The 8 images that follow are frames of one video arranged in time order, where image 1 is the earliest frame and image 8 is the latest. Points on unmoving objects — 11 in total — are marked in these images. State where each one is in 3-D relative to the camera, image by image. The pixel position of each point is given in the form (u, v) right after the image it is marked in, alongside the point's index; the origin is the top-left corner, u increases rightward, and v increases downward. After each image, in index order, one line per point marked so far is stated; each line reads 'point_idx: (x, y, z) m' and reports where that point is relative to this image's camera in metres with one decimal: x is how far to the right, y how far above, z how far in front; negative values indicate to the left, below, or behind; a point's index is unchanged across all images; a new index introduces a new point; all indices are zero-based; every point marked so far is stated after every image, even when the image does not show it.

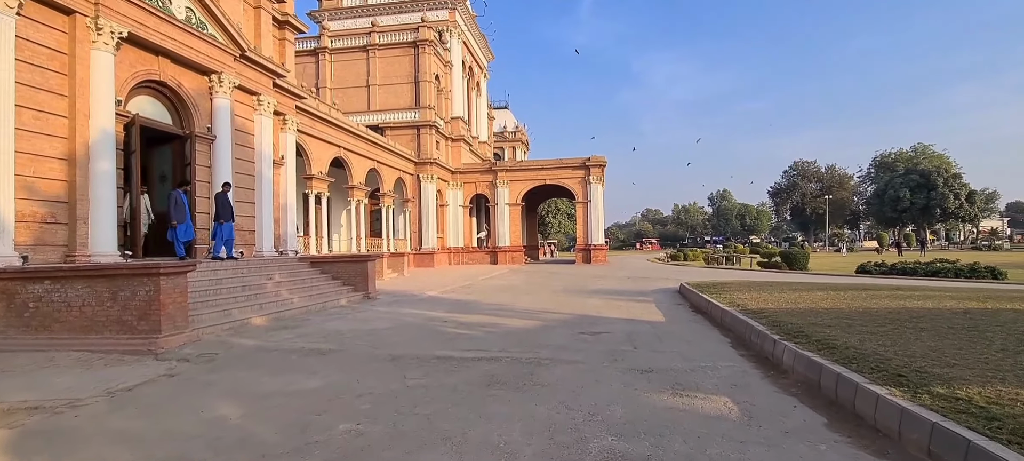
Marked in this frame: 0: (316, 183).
0: (-7.6, +1.8, +19.1) m
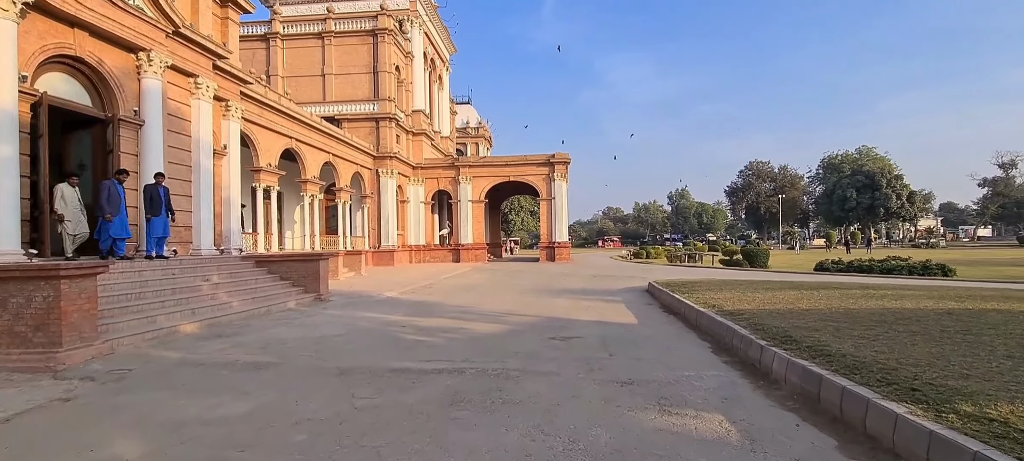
0: (-9.0, +2.0, +17.8) m
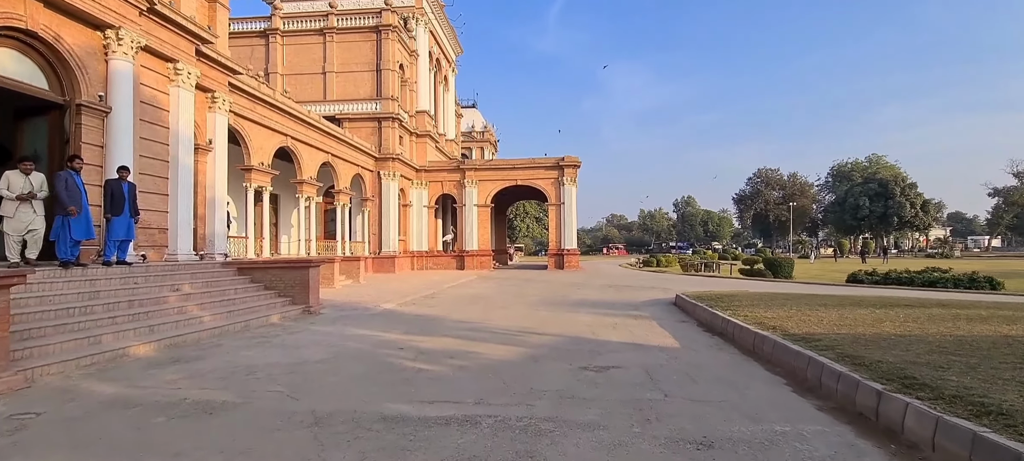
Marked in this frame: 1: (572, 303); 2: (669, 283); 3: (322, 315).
0: (-8.6, +1.9, +16.5) m
1: (+1.5, -1.9, +12.5) m
2: (+5.5, -1.9, +17.3) m
3: (-4.1, -1.8, +10.5) m
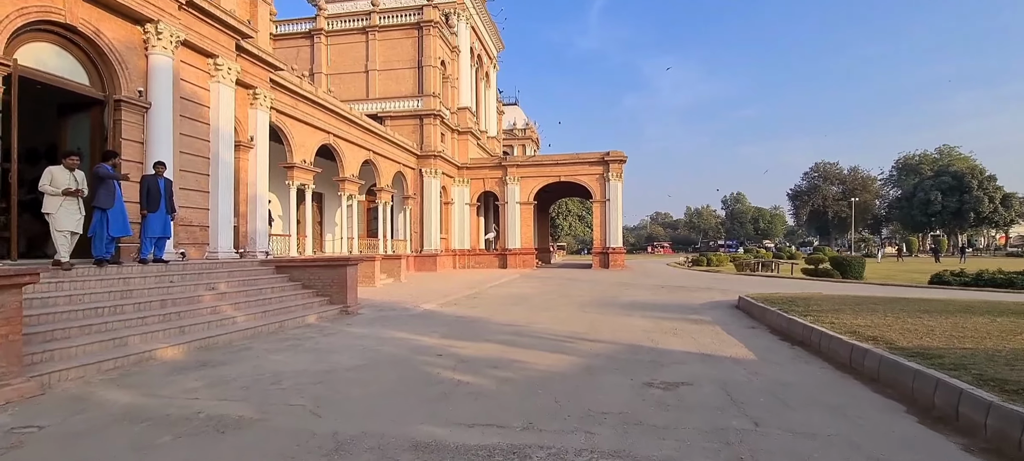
0: (-7.2, +1.9, +16.4) m
1: (+2.6, -1.8, +11.6) m
2: (+7.0, -1.7, +16.0) m
3: (-3.1, -1.8, +10.1) m
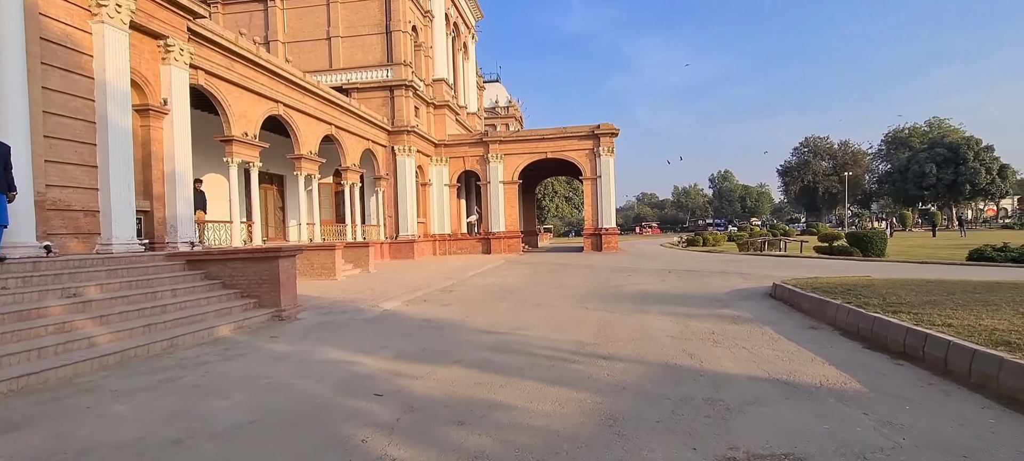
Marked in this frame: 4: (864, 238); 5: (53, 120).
0: (-7.7, +2.3, +13.9) m
1: (+2.3, -1.3, +9.4) m
2: (+6.6, -1.0, +13.9) m
3: (-3.4, -1.5, +7.7) m
4: (+13.0, -0.3, +18.2) m
5: (-7.3, +1.8, +7.8) m
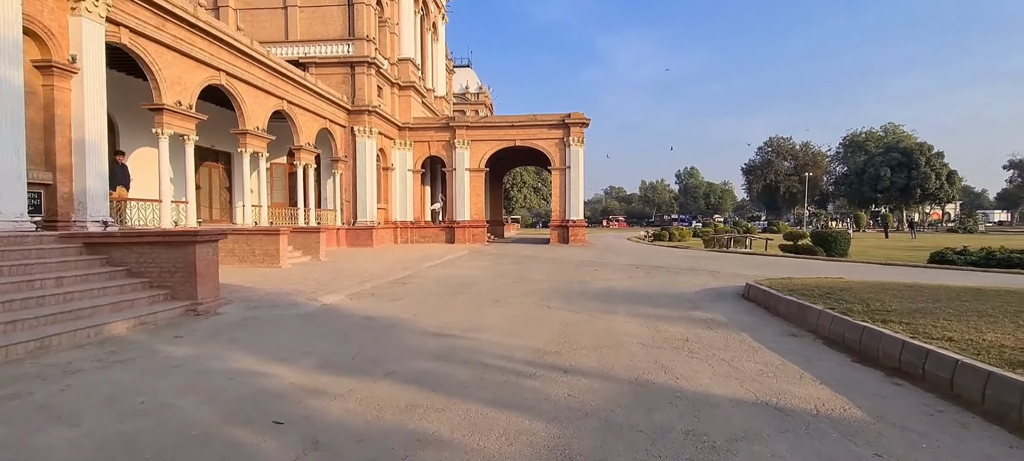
0: (-8.6, +2.8, +12.4) m
1: (+1.5, -1.2, +8.8) m
2: (+5.5, -0.9, +13.5) m
3: (-4.1, -1.2, +6.7) m
4: (+11.7, -0.2, +18.1) m
5: (-7.8, +2.1, +6.4) m
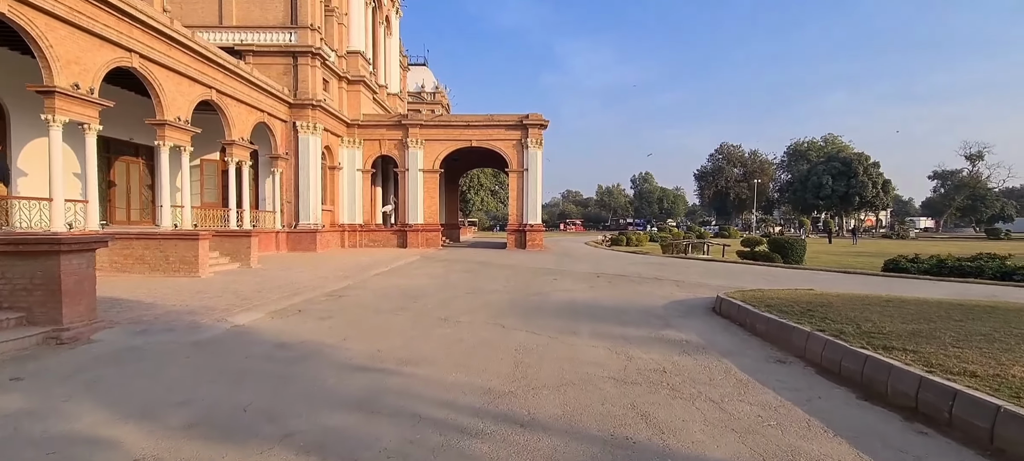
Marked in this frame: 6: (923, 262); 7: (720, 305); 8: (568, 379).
0: (-9.7, +2.7, +10.7) m
1: (+0.7, -1.3, +7.9) m
2: (+4.3, -1.1, +12.9) m
3: (-4.6, -1.3, +5.3) m
4: (+10.1, -0.5, +18.1) m
5: (-8.4, +2.1, +4.7) m
6: (+11.9, -0.9, +14.3) m
7: (+3.3, -1.2, +7.9) m
8: (+0.5, -1.3, +4.4) m
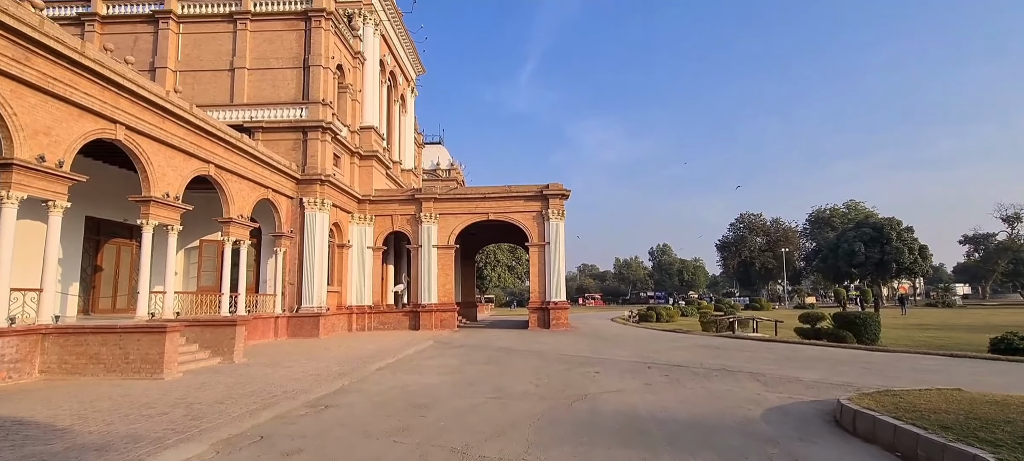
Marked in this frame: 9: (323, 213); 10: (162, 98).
0: (-9.2, +1.0, +9.3) m
1: (+1.2, -2.3, +5.6) m
2: (+4.9, -2.8, +10.6) m
3: (-4.2, -2.0, +3.3) m
4: (+10.9, -2.8, +15.6) m
5: (-8.0, +1.3, +3.3) m
6: (+12.6, -2.6, +11.7) m
7: (+3.8, -2.1, +5.6) m
8: (+0.9, -1.8, +2.2) m
9: (-7.7, +0.7, +19.9) m
10: (-8.9, +3.3, +12.5) m
